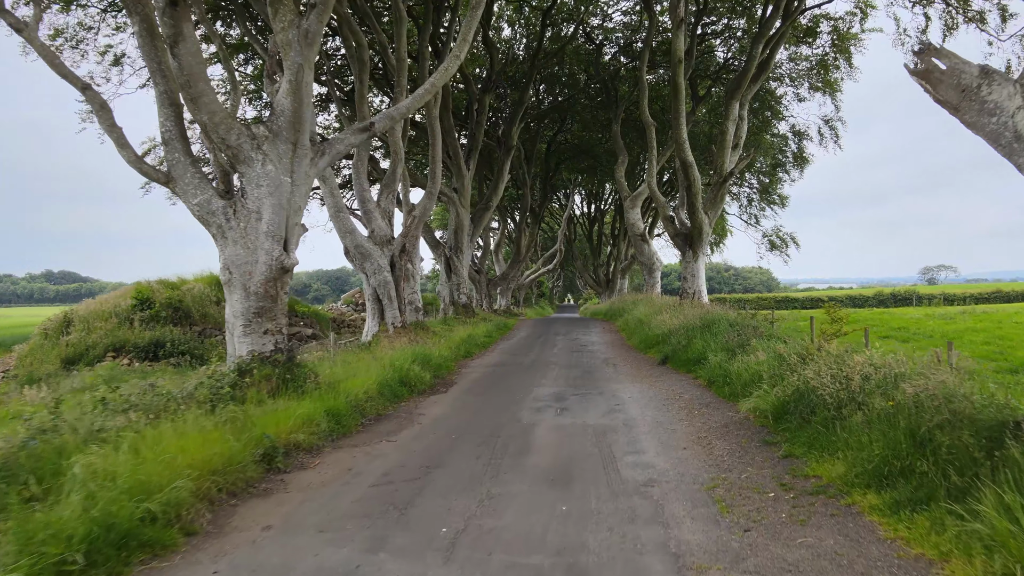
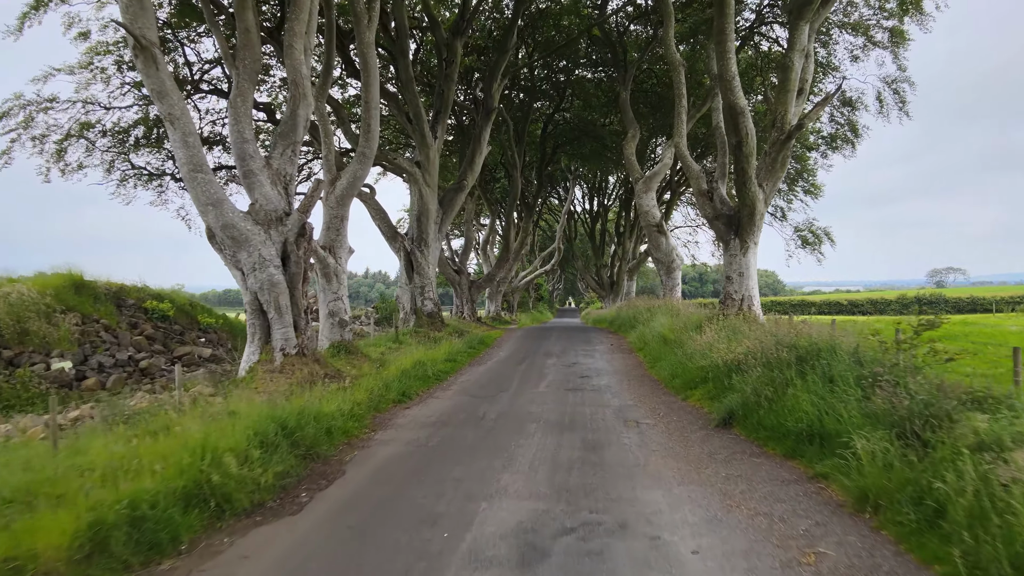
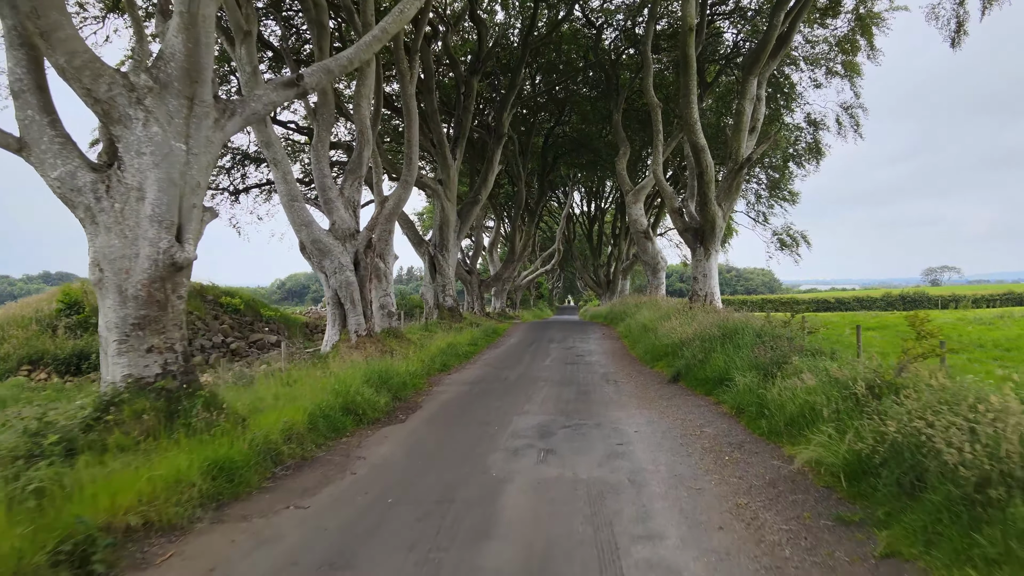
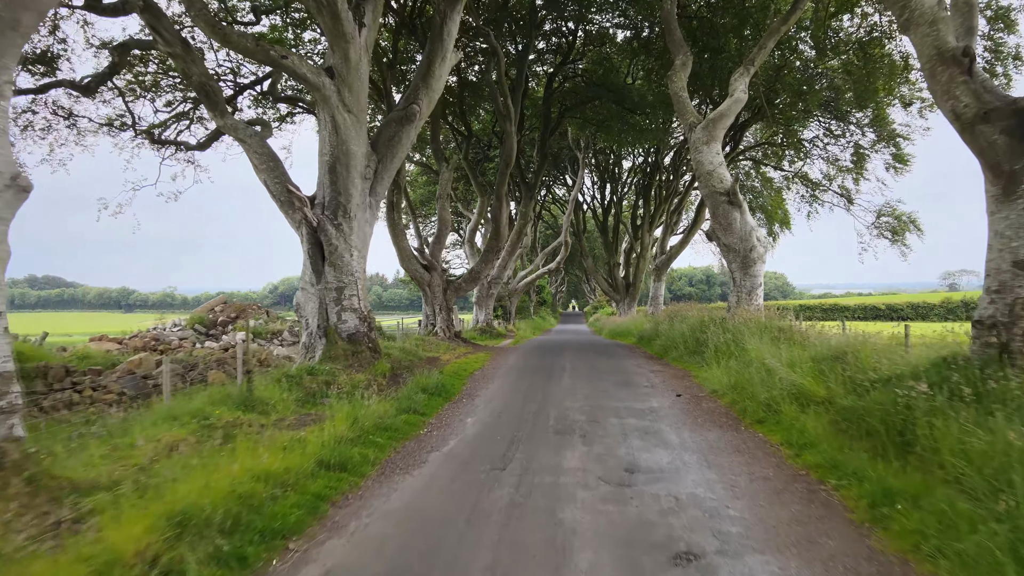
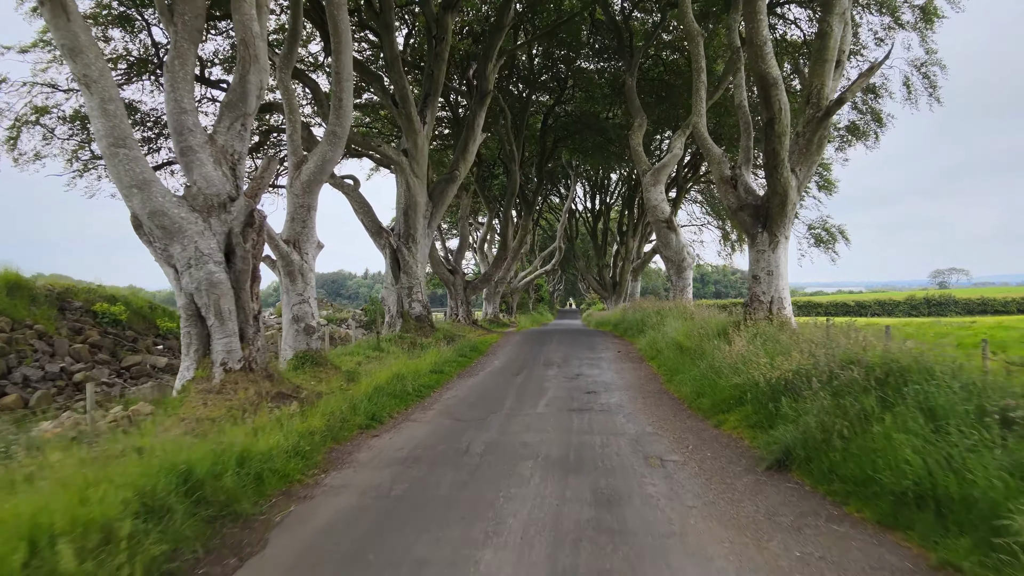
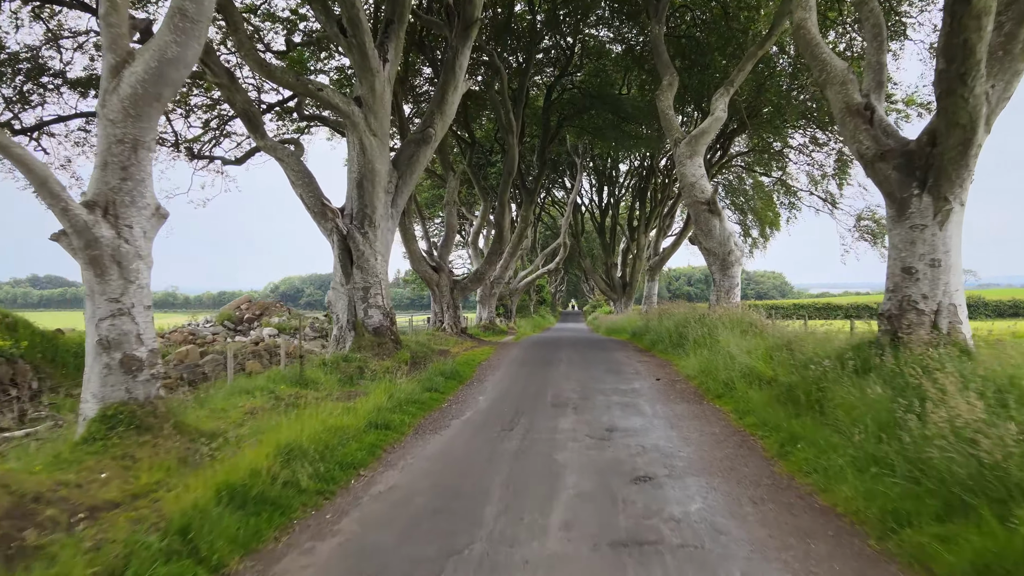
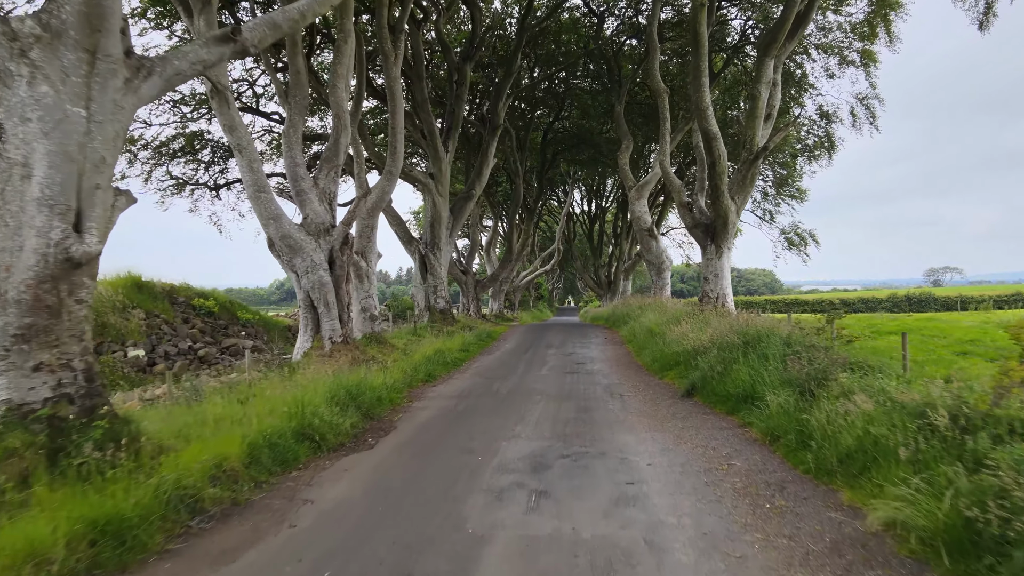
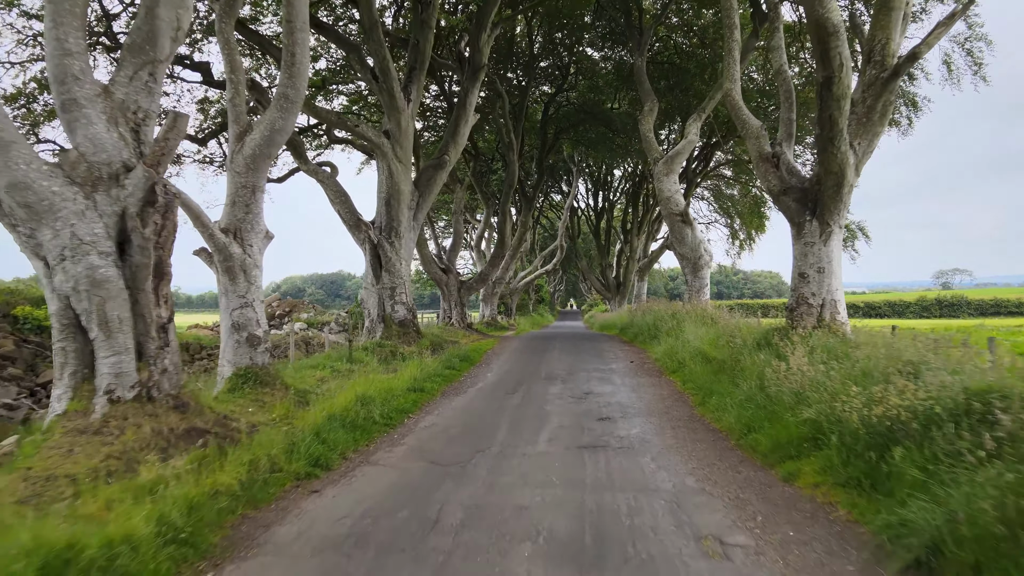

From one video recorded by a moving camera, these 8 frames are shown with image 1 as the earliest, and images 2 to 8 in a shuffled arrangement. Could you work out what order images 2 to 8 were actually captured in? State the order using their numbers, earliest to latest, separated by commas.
3, 7, 2, 5, 8, 6, 4
